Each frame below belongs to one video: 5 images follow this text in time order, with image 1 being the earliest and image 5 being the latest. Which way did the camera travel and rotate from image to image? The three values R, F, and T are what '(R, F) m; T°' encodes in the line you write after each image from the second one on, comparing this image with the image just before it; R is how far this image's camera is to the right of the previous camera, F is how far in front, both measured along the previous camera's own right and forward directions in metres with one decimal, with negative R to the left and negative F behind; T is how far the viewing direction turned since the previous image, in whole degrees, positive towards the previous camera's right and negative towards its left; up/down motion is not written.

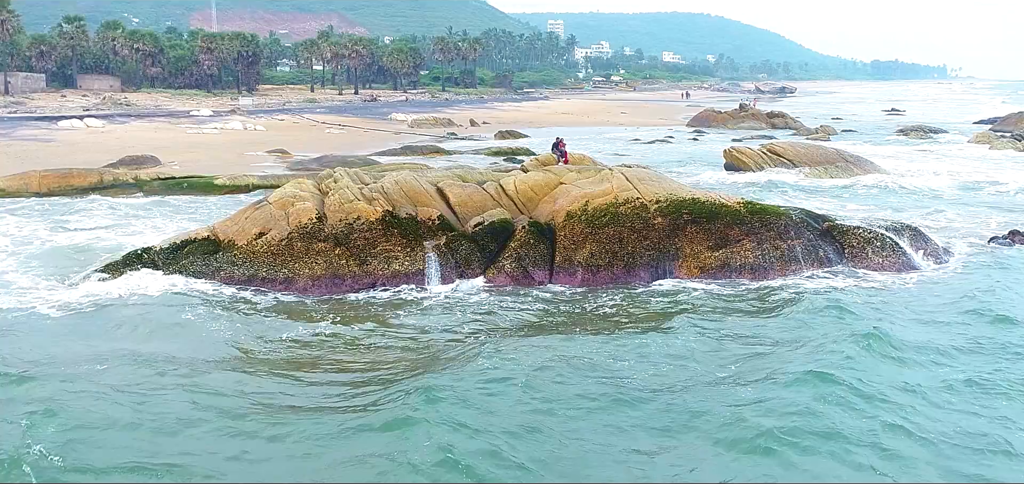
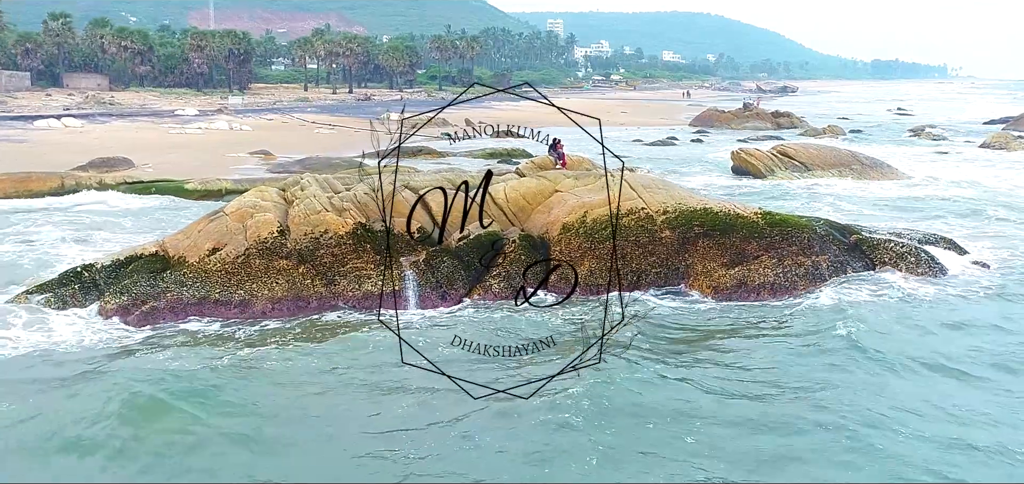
(+0.1, +1.7) m; 0°
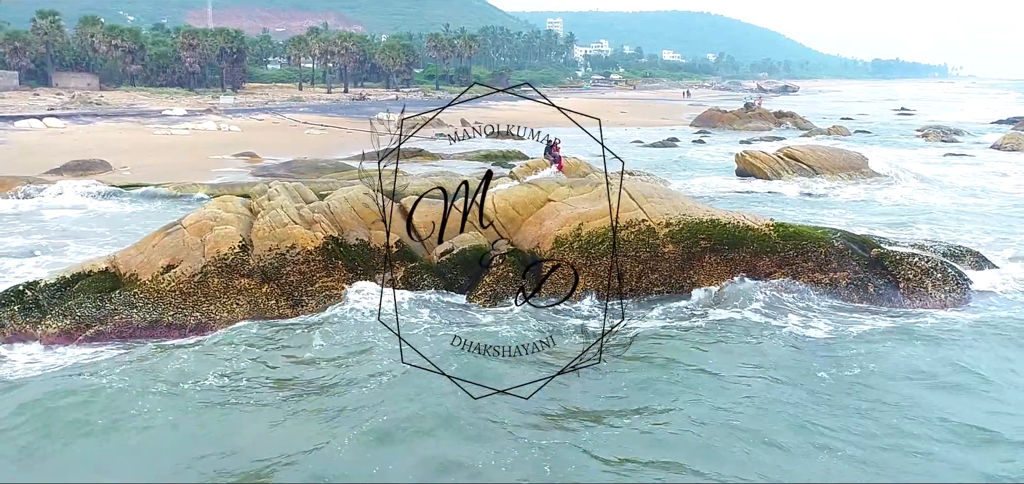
(+0.1, +1.2) m; 0°
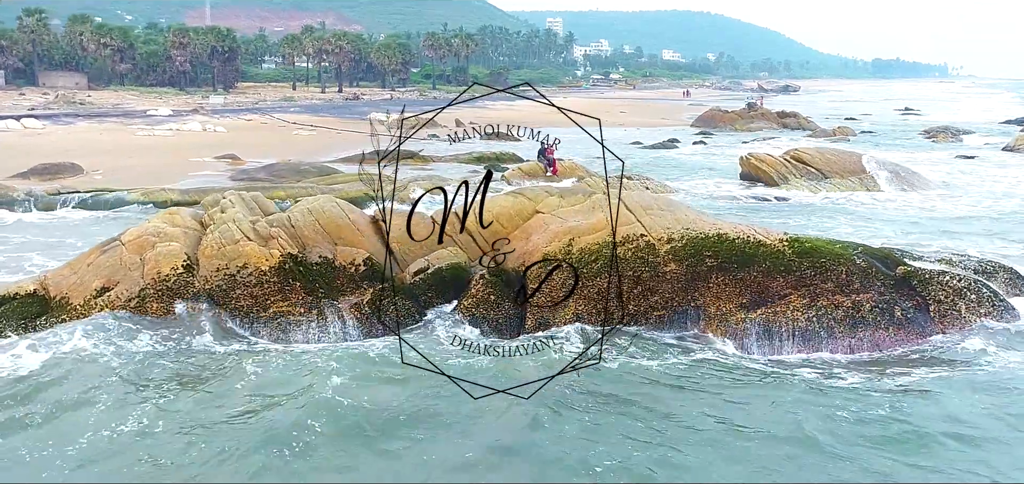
(+0.2, +1.3) m; 0°
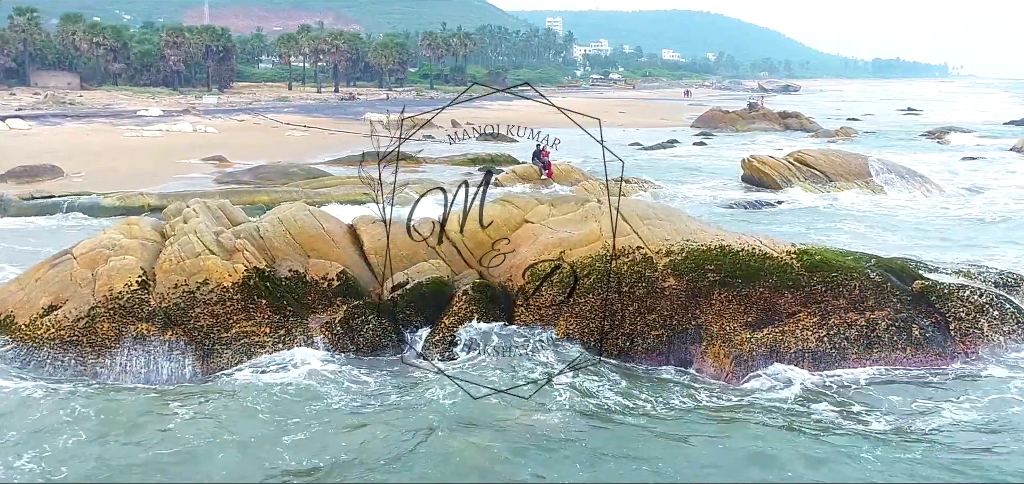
(+0.1, +0.8) m; 0°
